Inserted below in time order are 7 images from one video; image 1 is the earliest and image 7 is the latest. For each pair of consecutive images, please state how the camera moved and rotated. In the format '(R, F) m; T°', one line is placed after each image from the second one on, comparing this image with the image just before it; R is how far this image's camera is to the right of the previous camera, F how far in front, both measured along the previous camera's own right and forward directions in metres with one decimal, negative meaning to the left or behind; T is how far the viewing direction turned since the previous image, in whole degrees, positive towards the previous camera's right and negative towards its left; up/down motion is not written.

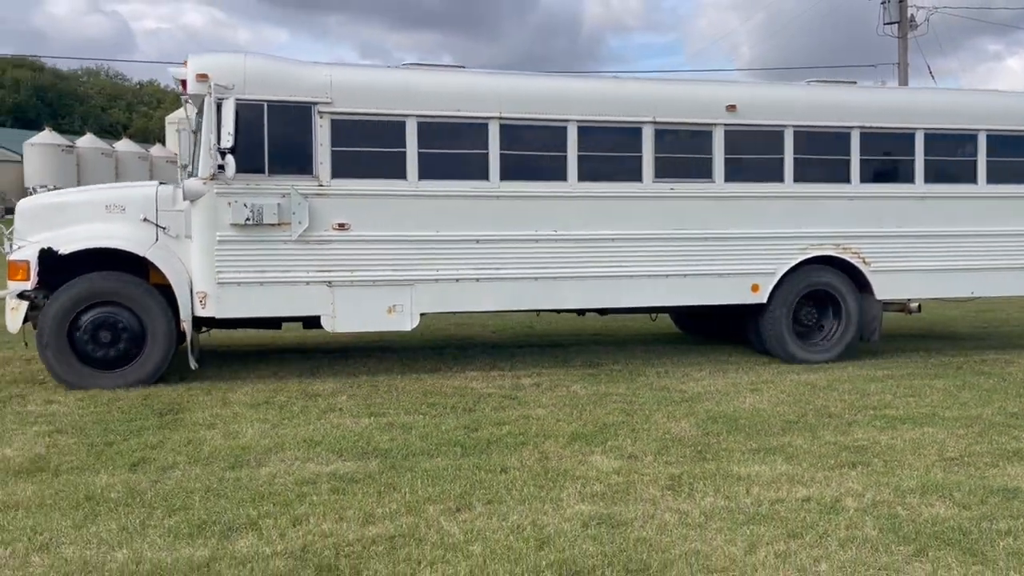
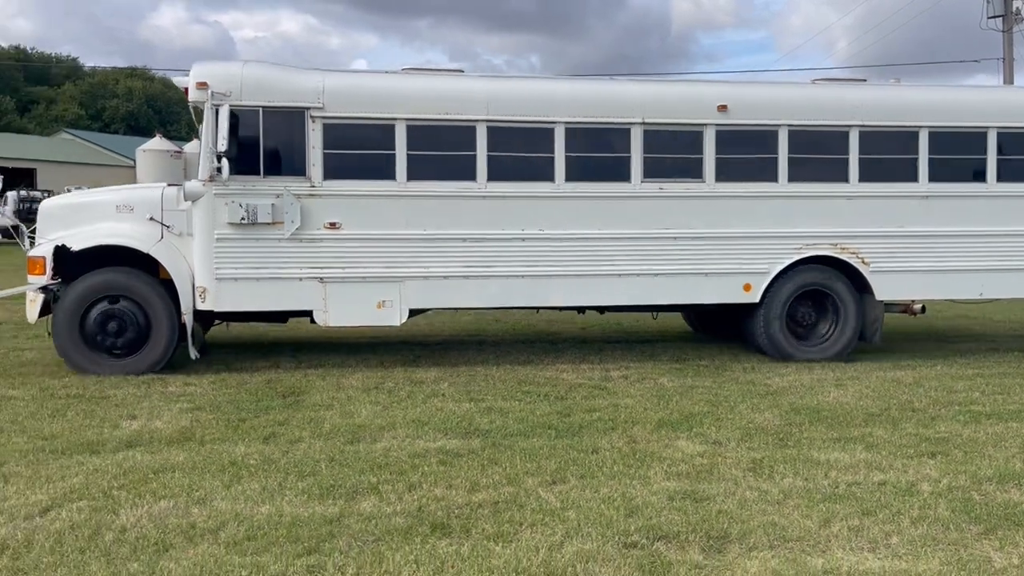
(0.0, -0.5) m; -6°
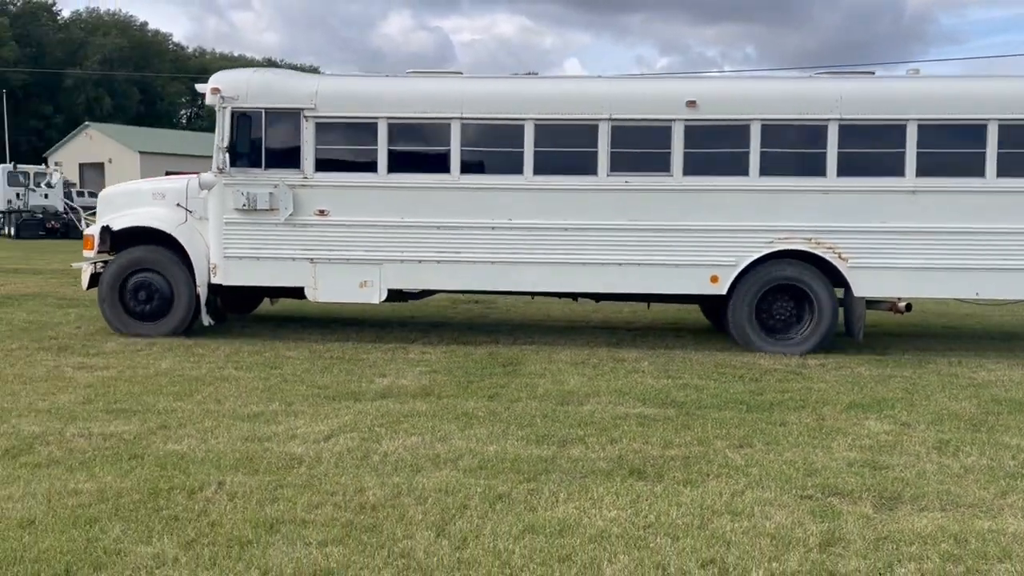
(+0.1, -0.8) m; -14°
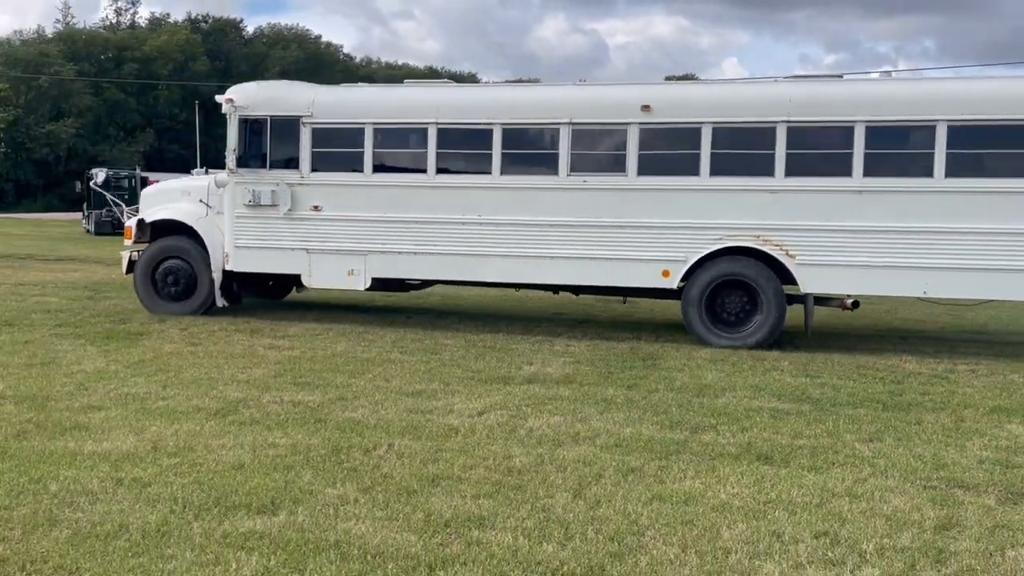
(+0.1, -0.5) m; -10°
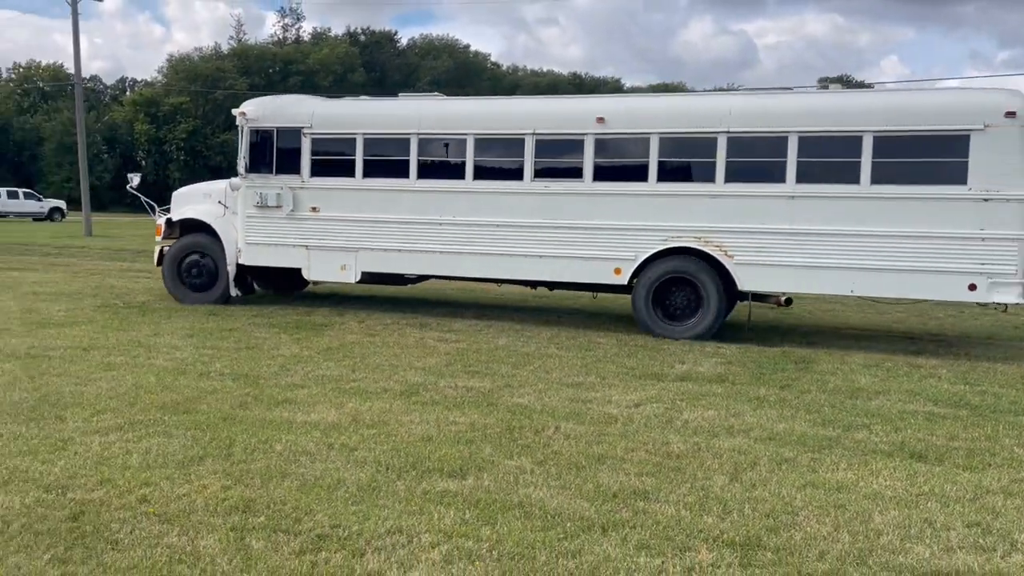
(-0.1, -0.6) m; -10°
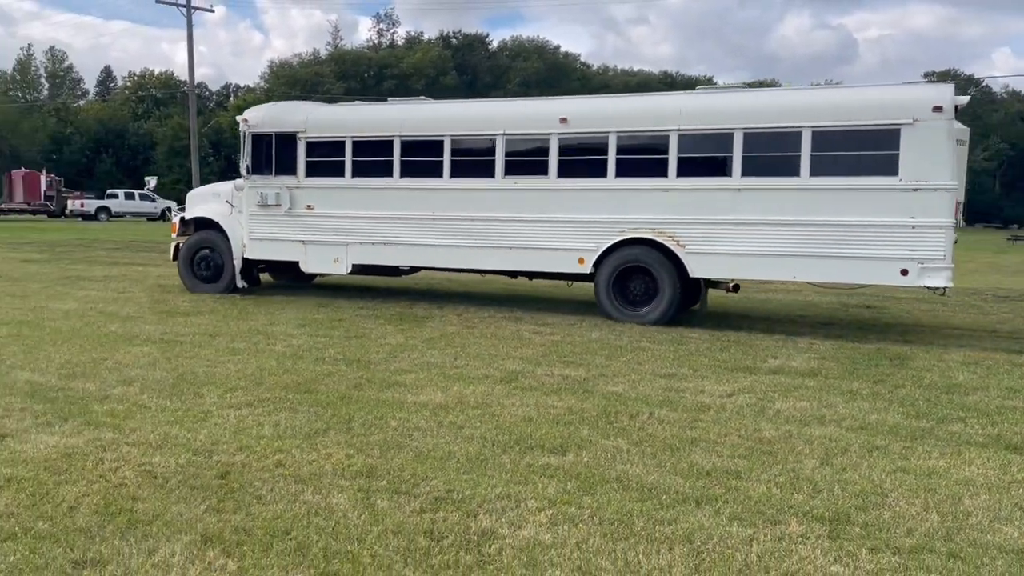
(-0.1, -0.4) m; -6°
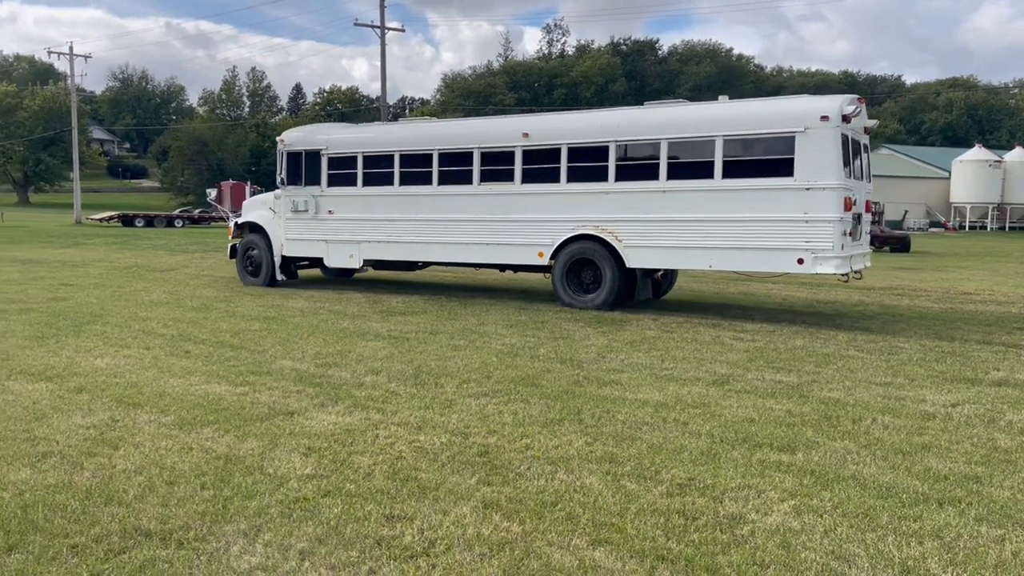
(-0.5, -0.5) m; -11°
